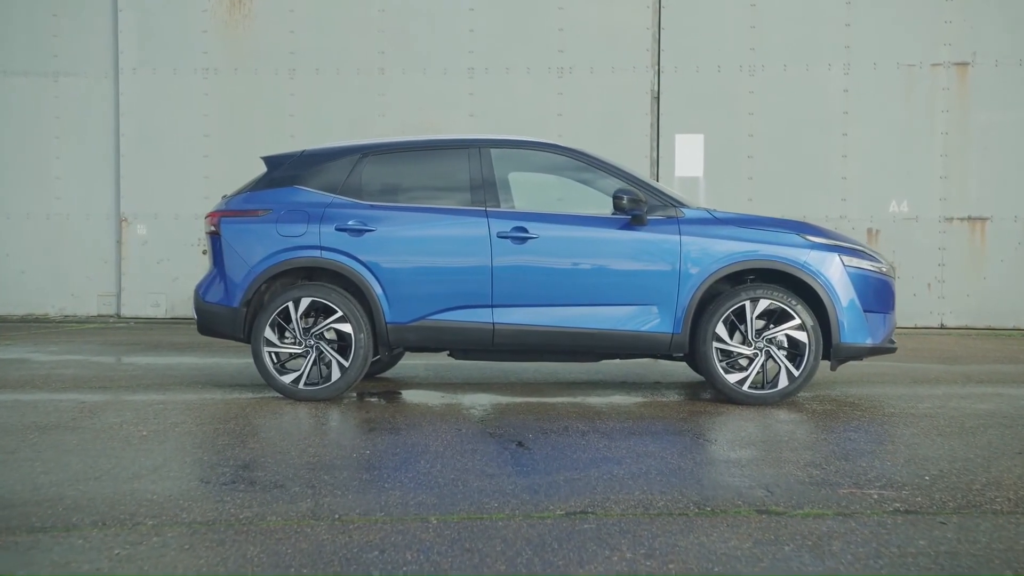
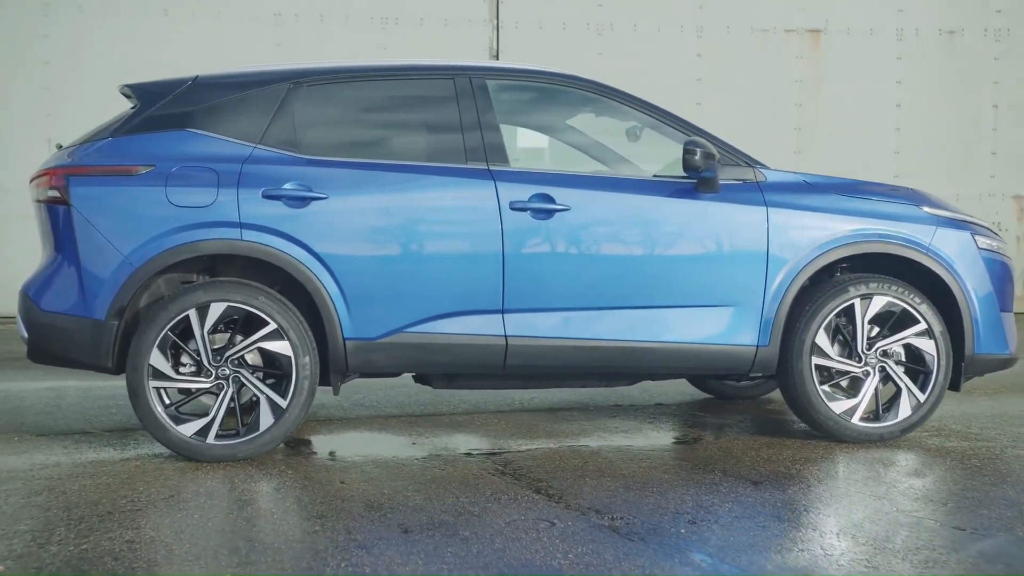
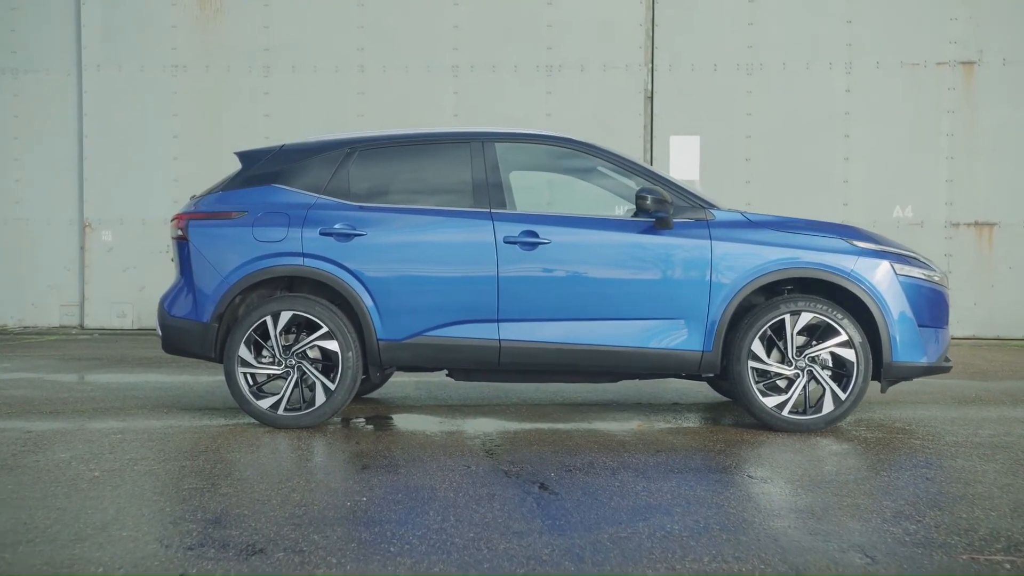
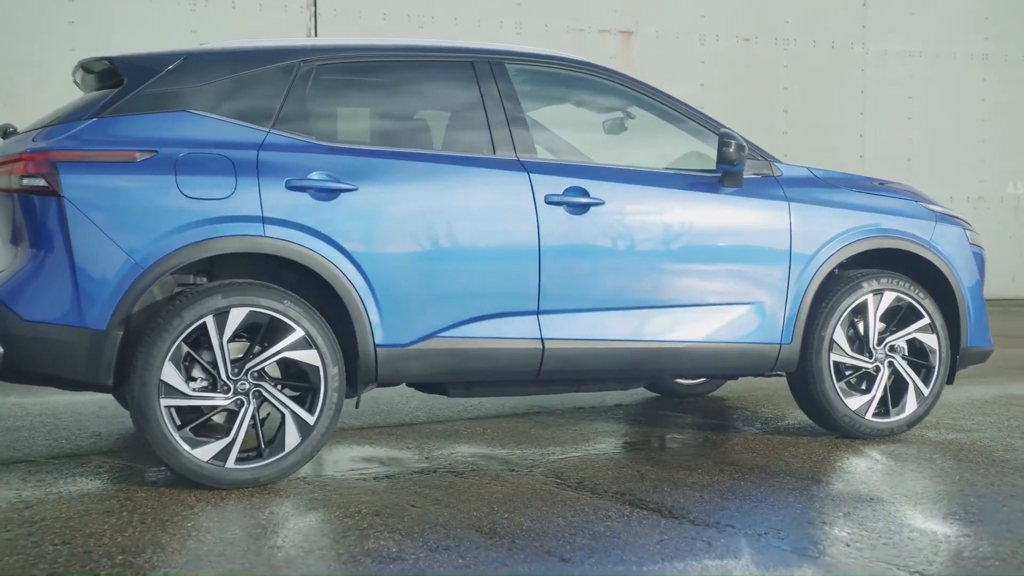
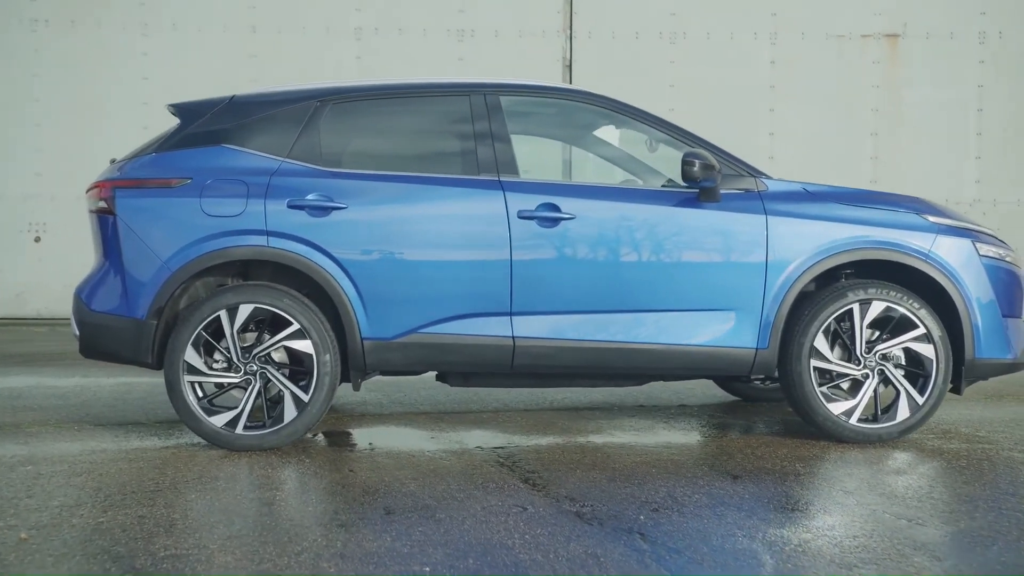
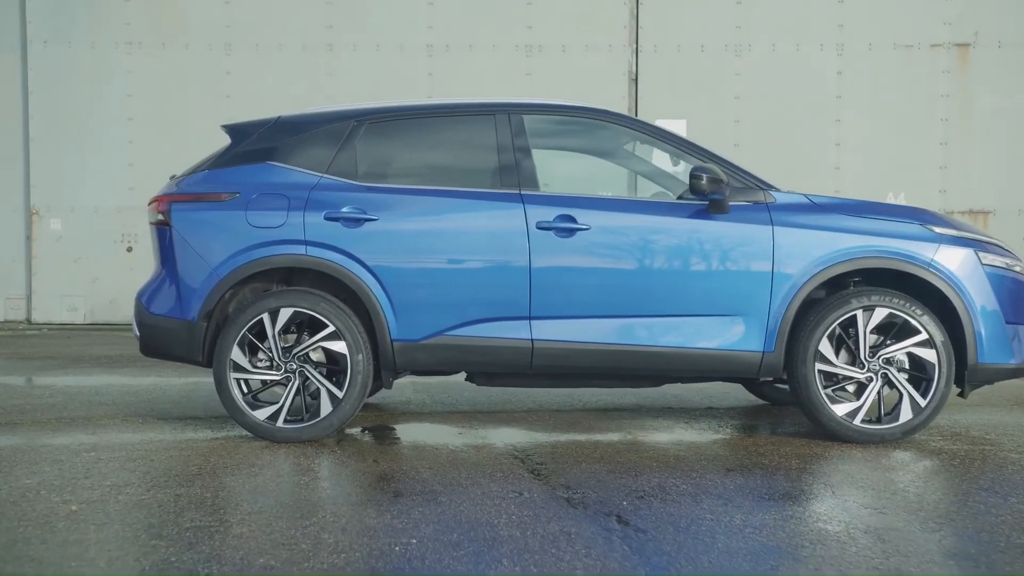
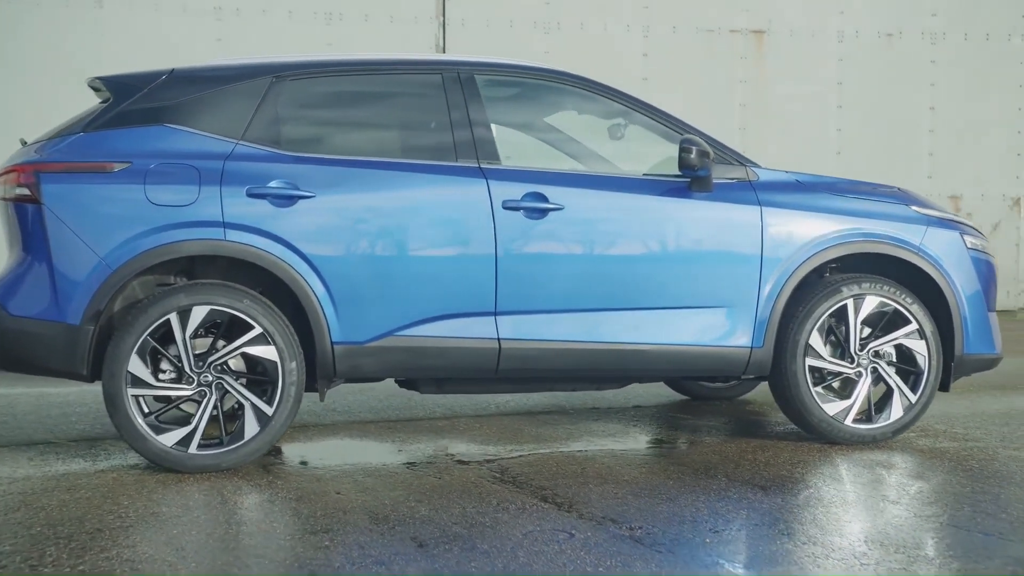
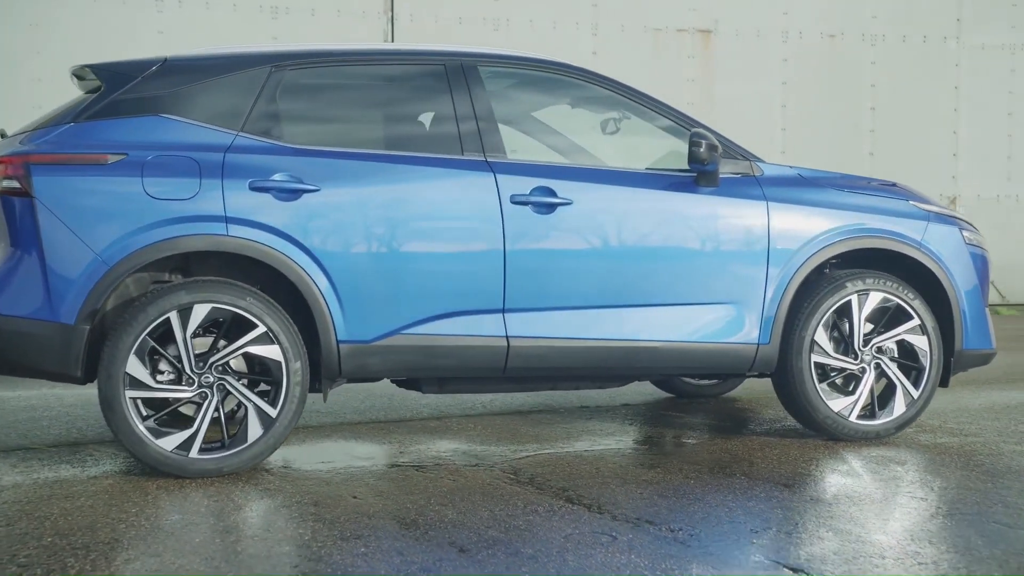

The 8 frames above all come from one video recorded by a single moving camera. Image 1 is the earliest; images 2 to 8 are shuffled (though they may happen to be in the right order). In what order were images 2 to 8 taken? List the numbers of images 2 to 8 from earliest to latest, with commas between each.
3, 6, 5, 2, 7, 8, 4
